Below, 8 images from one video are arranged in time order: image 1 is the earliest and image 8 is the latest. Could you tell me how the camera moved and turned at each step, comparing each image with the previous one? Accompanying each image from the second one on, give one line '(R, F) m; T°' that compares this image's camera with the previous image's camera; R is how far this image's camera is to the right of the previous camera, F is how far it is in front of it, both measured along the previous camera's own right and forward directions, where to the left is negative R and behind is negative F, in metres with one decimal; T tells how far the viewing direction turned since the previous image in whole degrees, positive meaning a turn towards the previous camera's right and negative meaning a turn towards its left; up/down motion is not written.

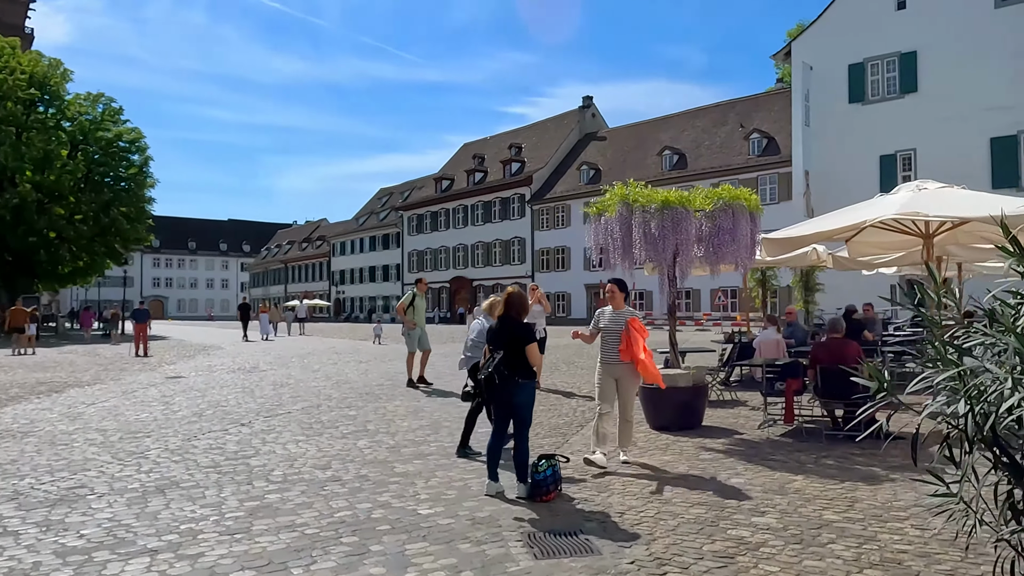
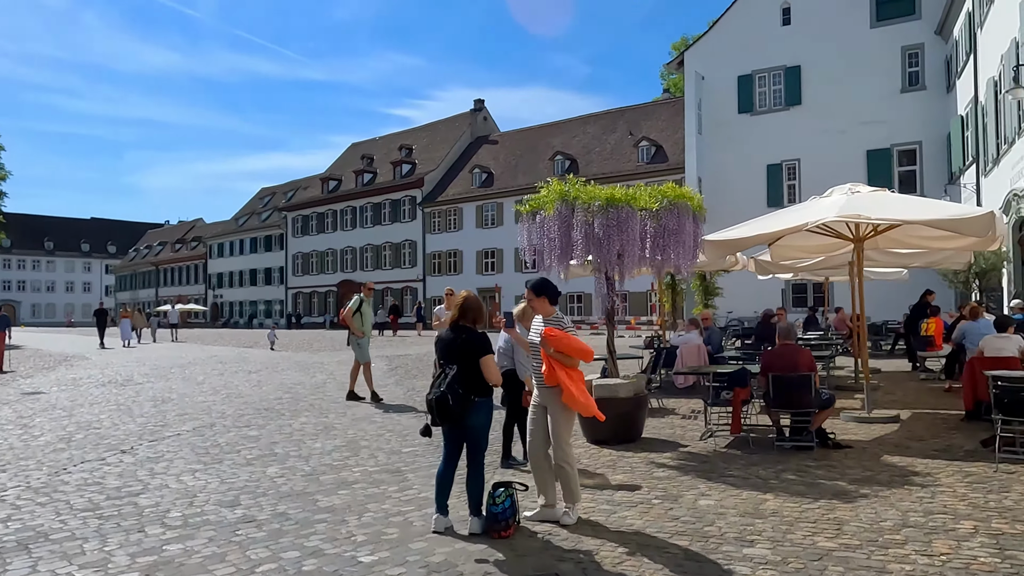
(-0.5, +0.8) m; +9°
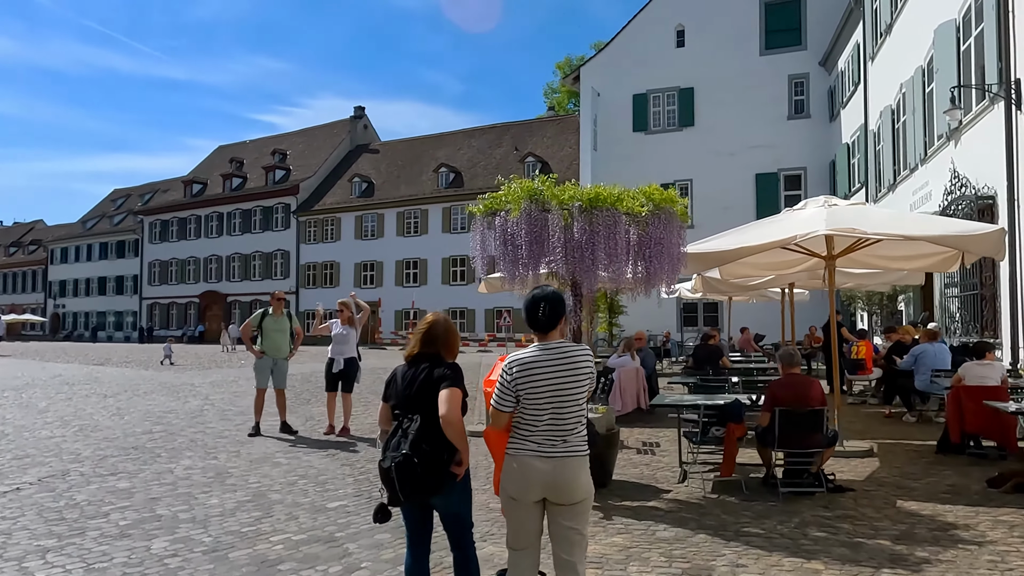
(-0.8, +1.5) m; +10°
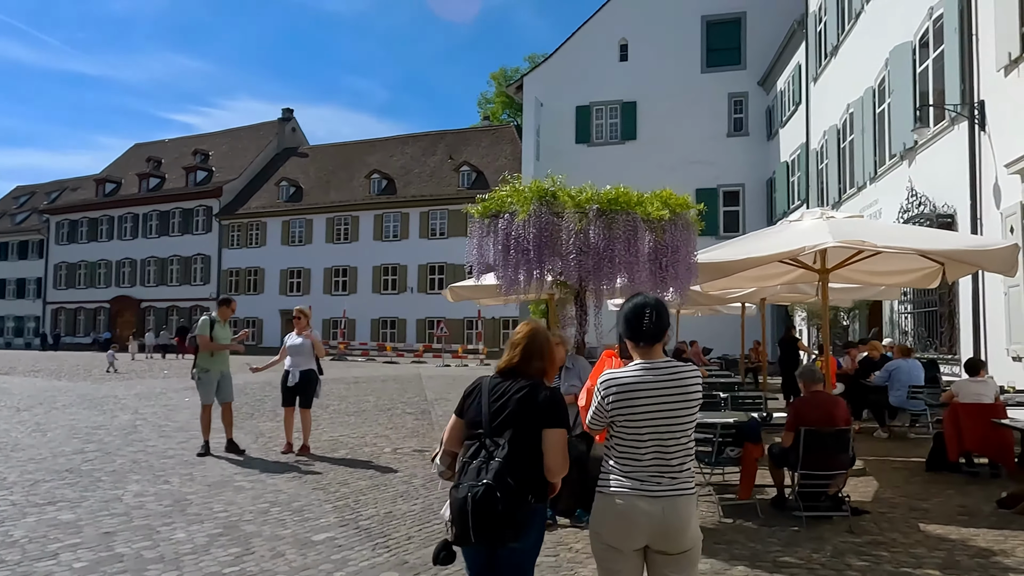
(-0.7, +0.6) m; +6°
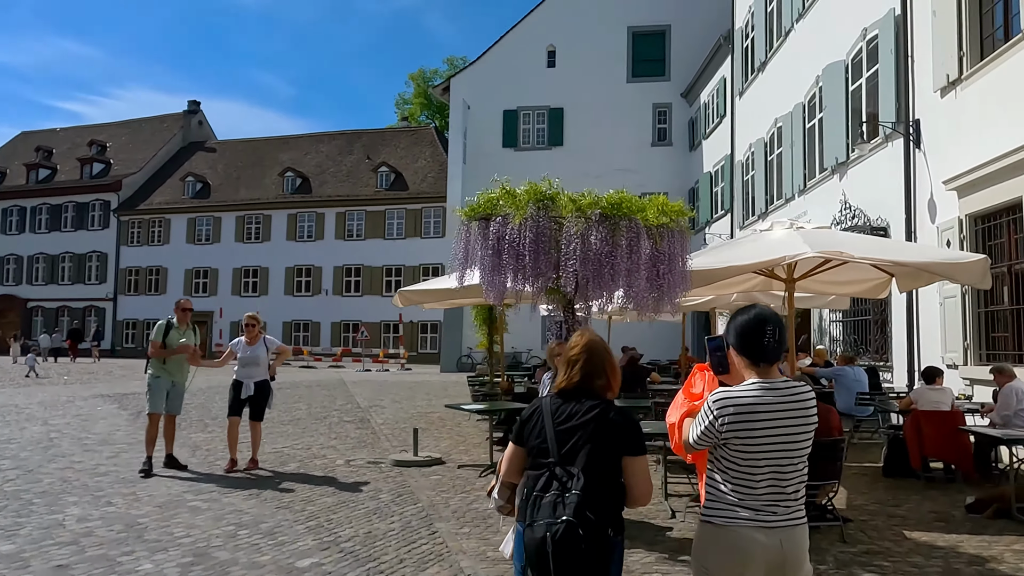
(-0.7, +0.3) m; +7°
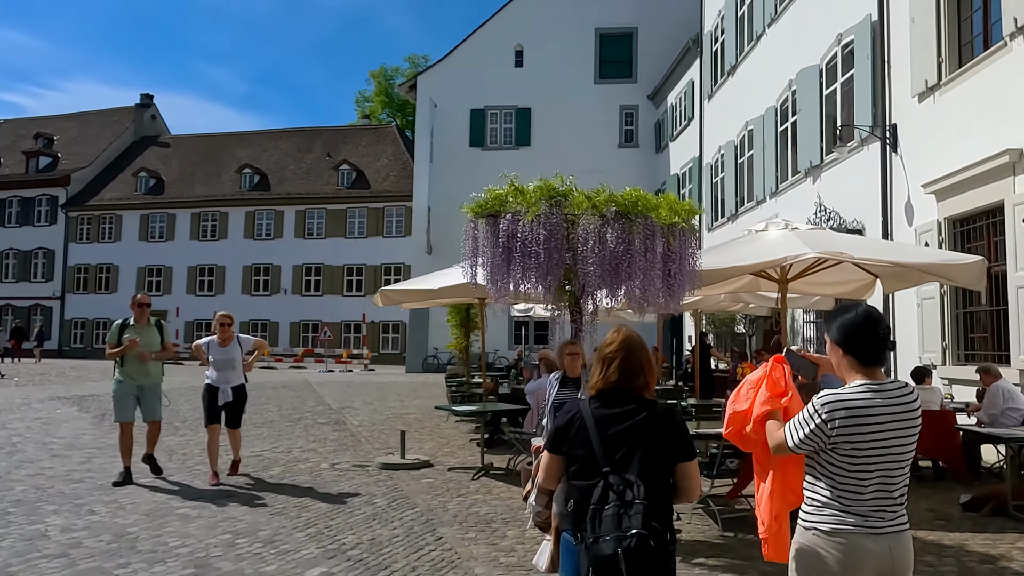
(-0.4, +0.2) m; +3°
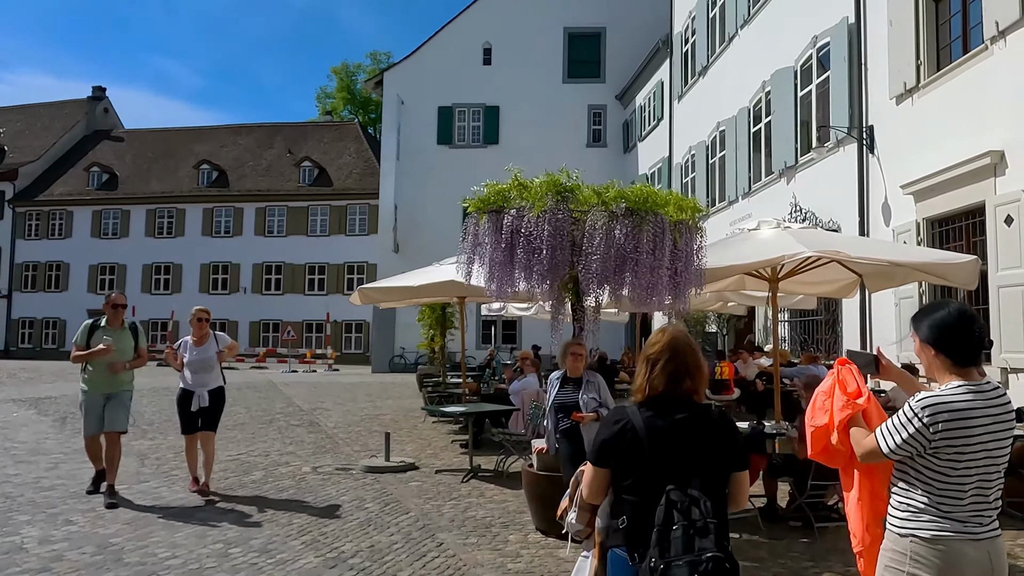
(-0.4, +0.2) m; +3°
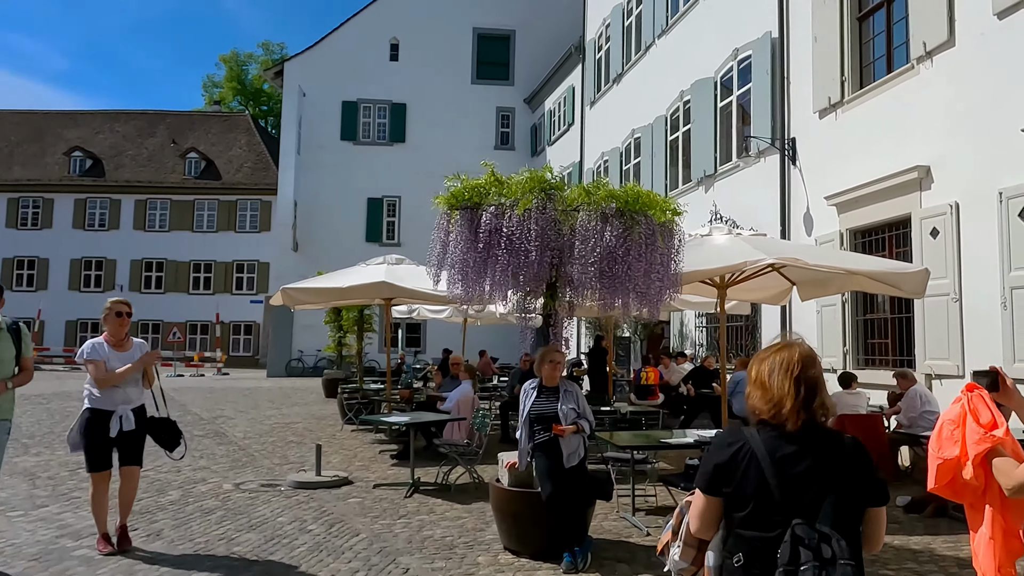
(-0.6, +0.5) m; +8°
